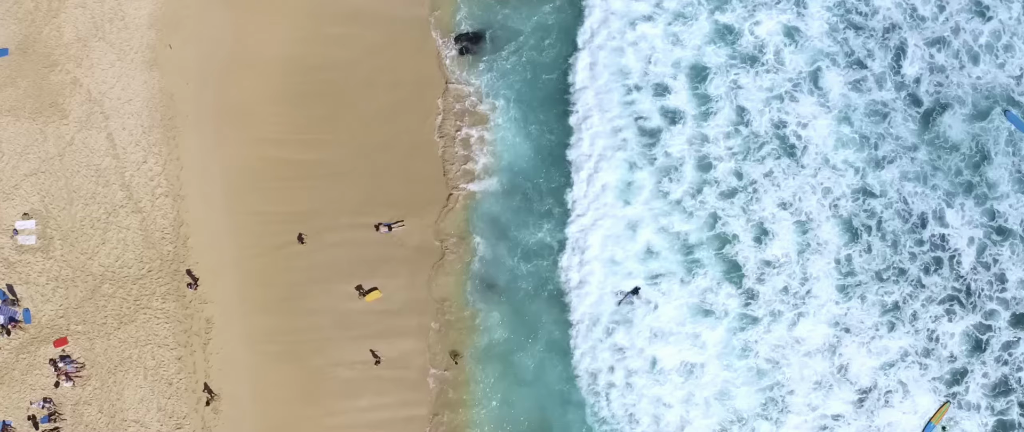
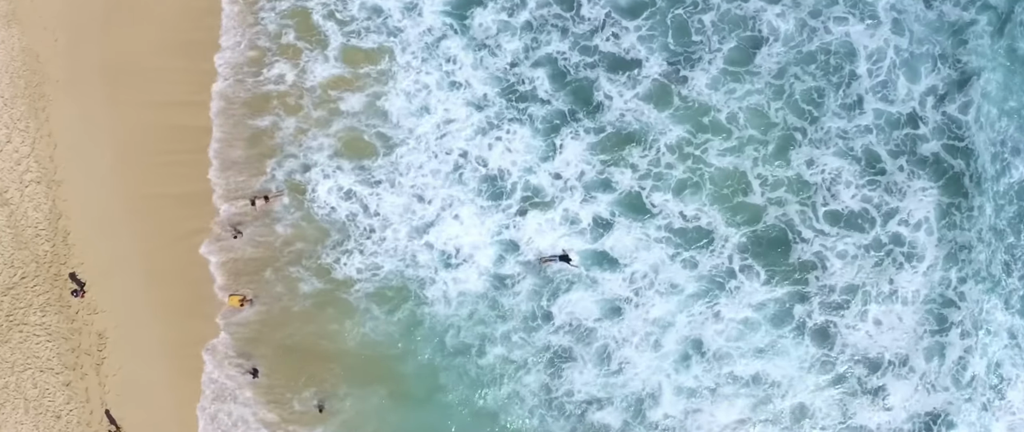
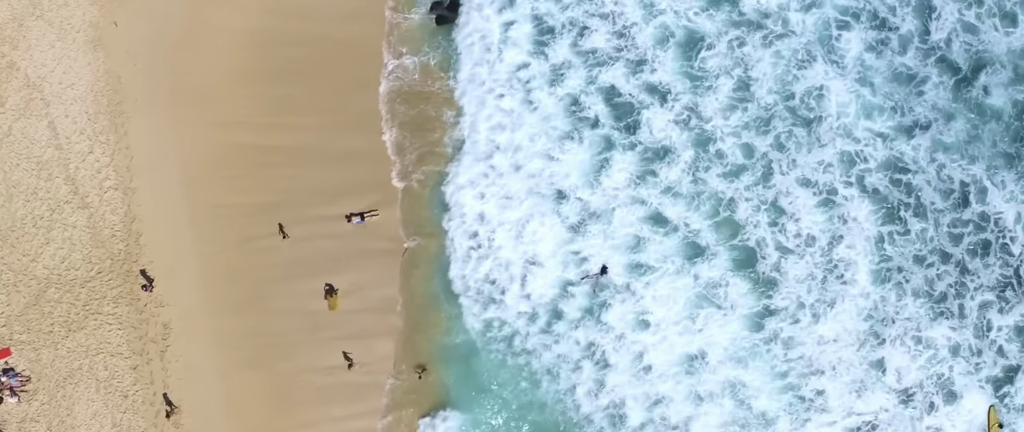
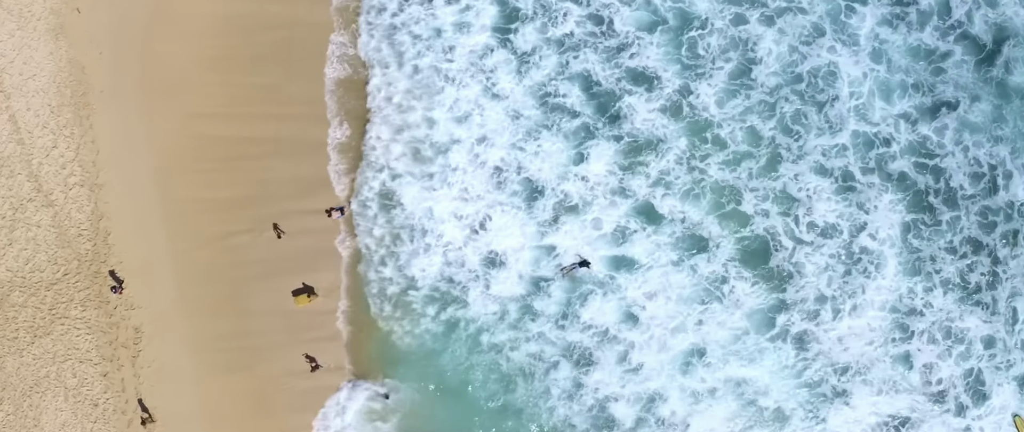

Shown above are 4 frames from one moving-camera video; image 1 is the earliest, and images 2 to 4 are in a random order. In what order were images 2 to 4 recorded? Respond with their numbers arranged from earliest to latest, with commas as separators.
3, 4, 2
